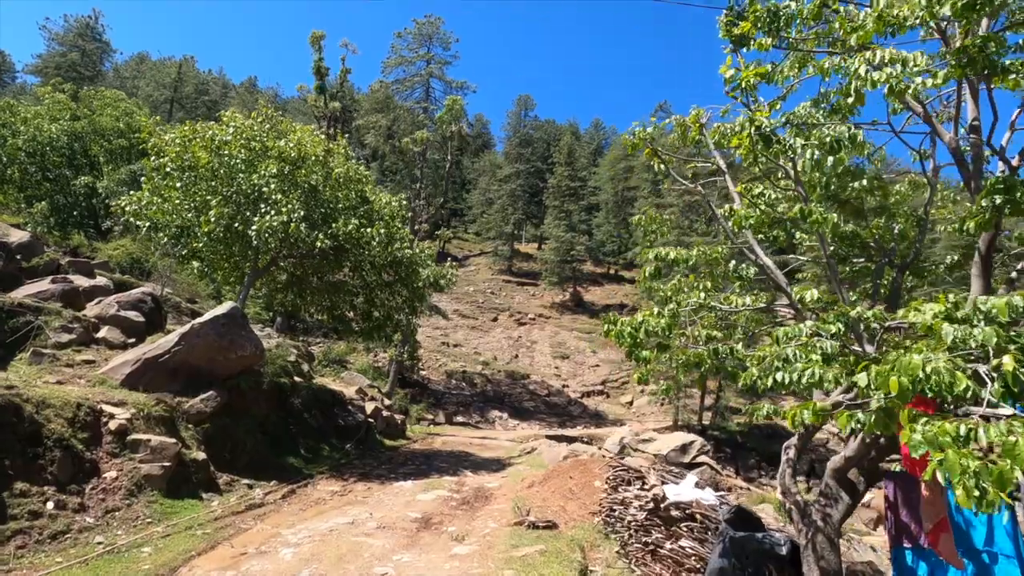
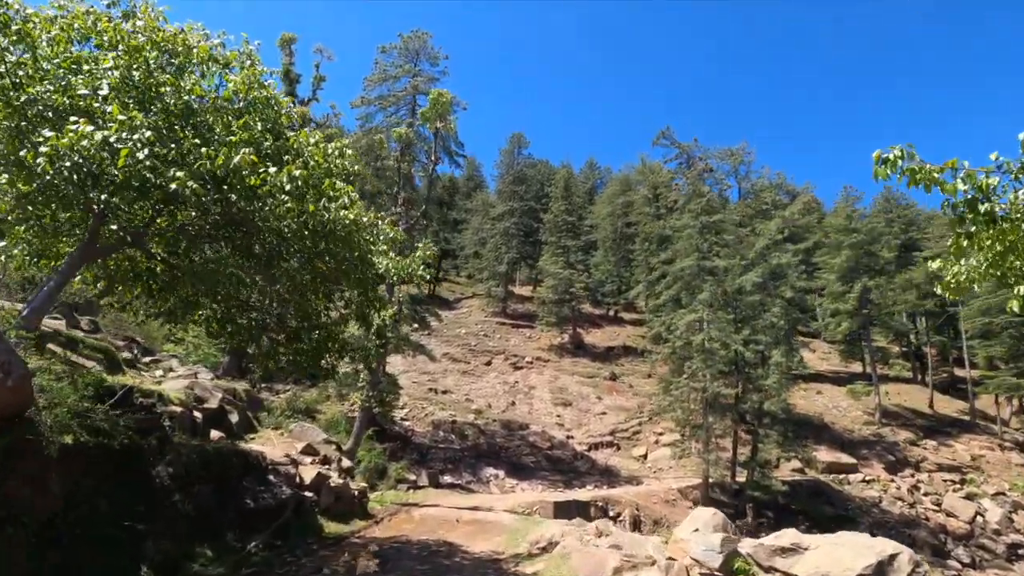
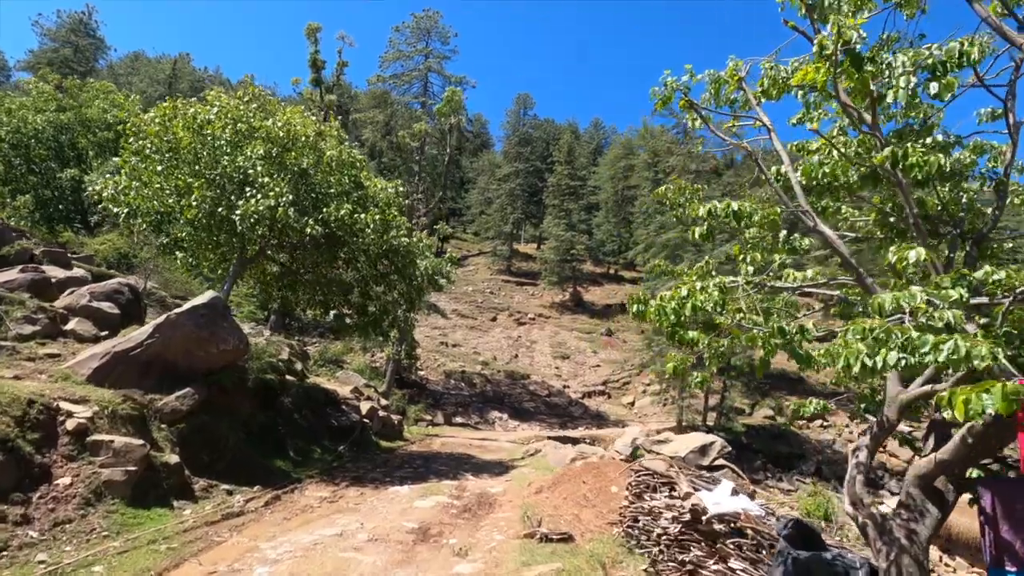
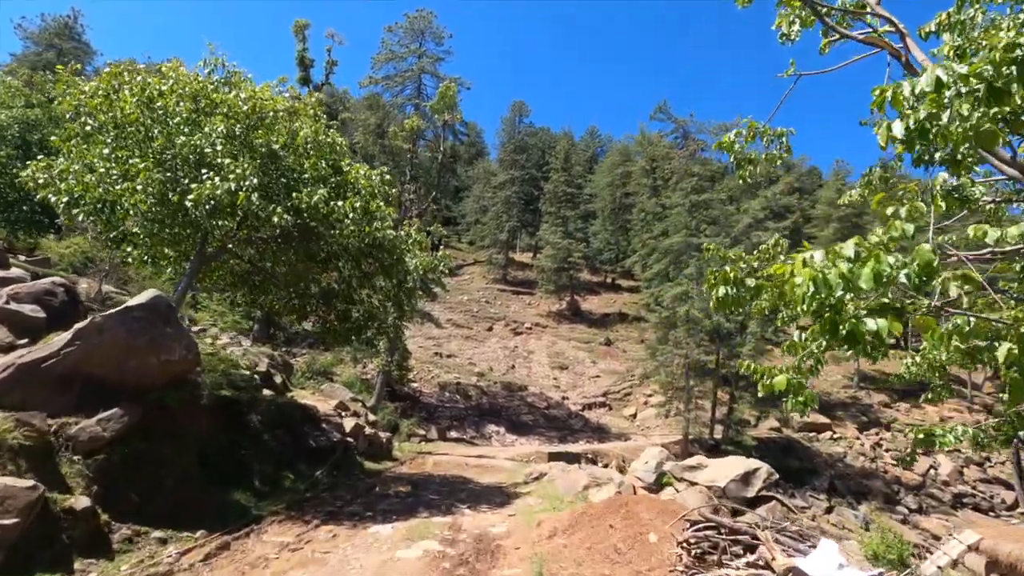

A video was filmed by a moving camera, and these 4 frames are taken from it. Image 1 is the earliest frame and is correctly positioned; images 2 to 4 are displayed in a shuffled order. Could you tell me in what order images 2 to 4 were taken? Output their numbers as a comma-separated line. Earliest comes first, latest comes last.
3, 4, 2
